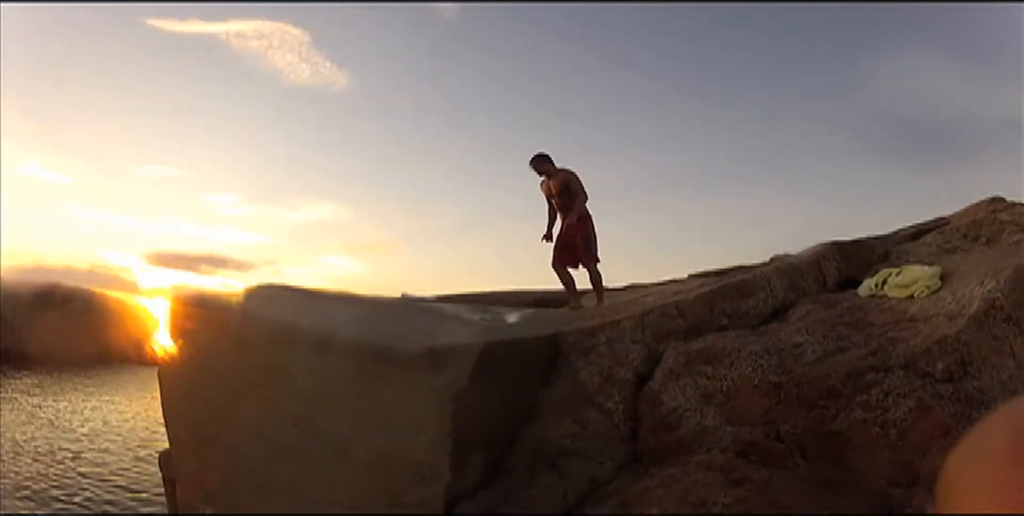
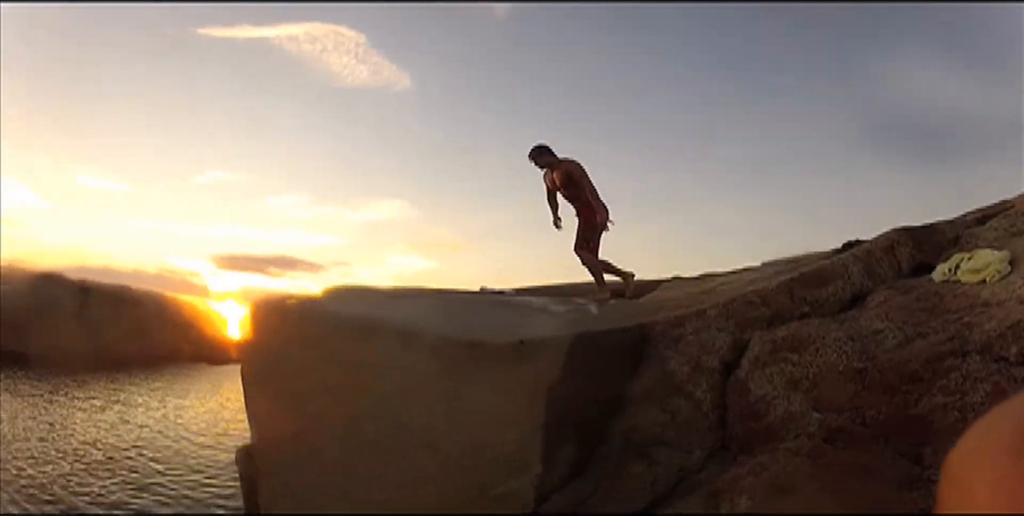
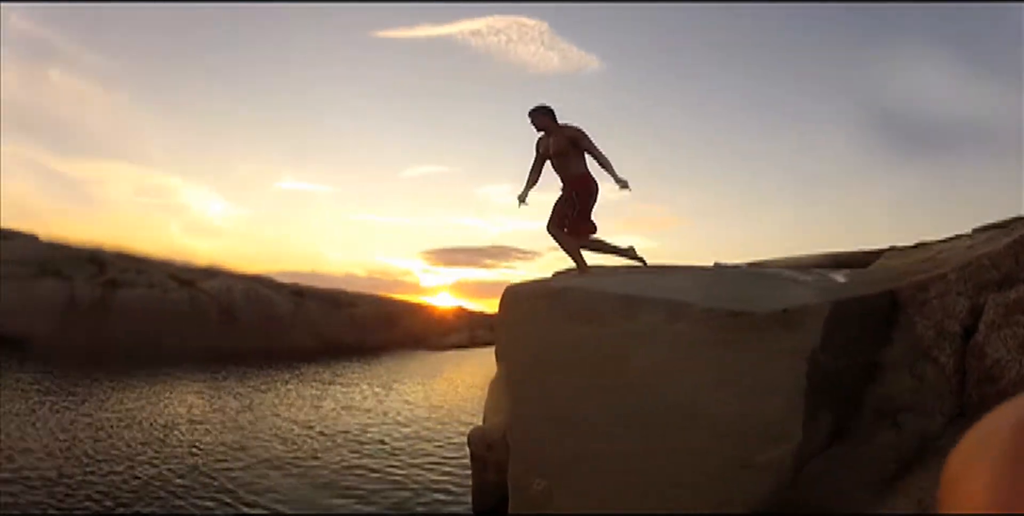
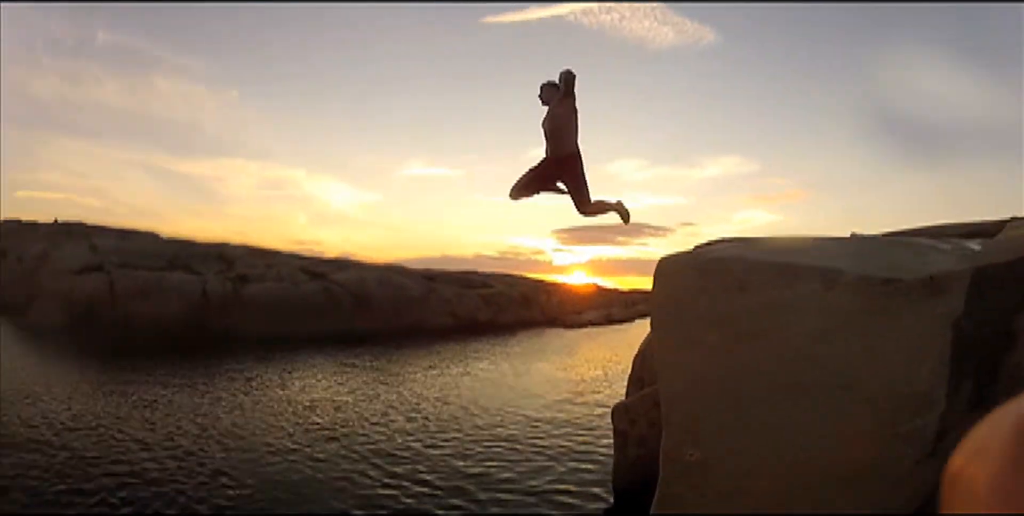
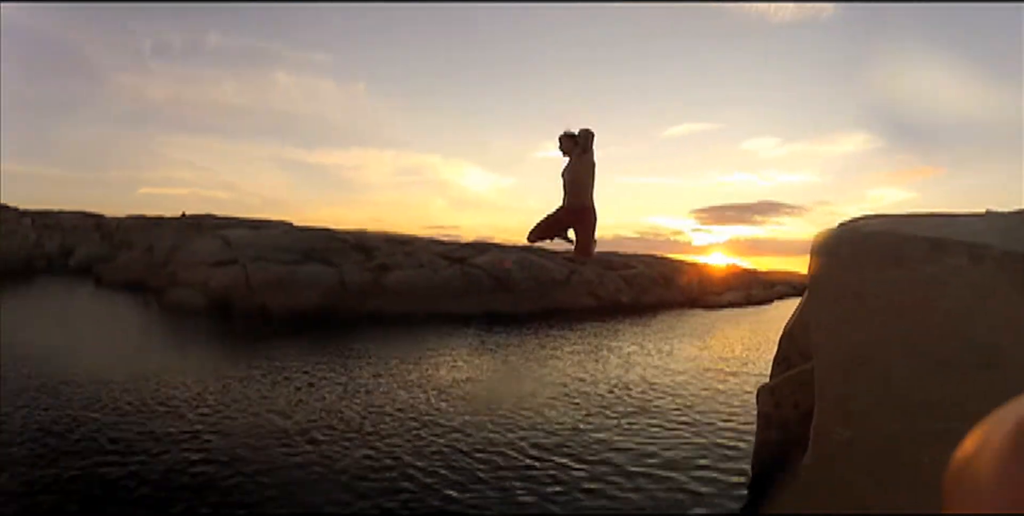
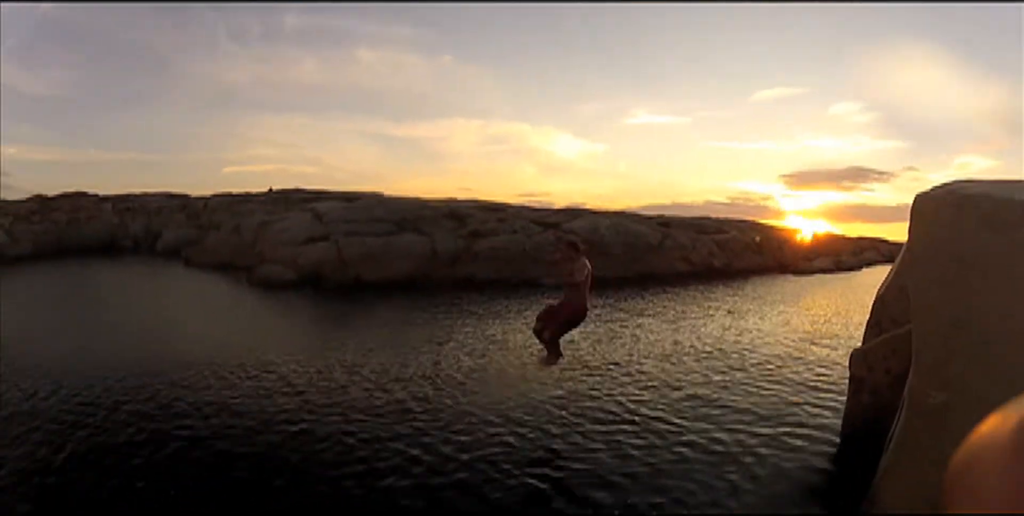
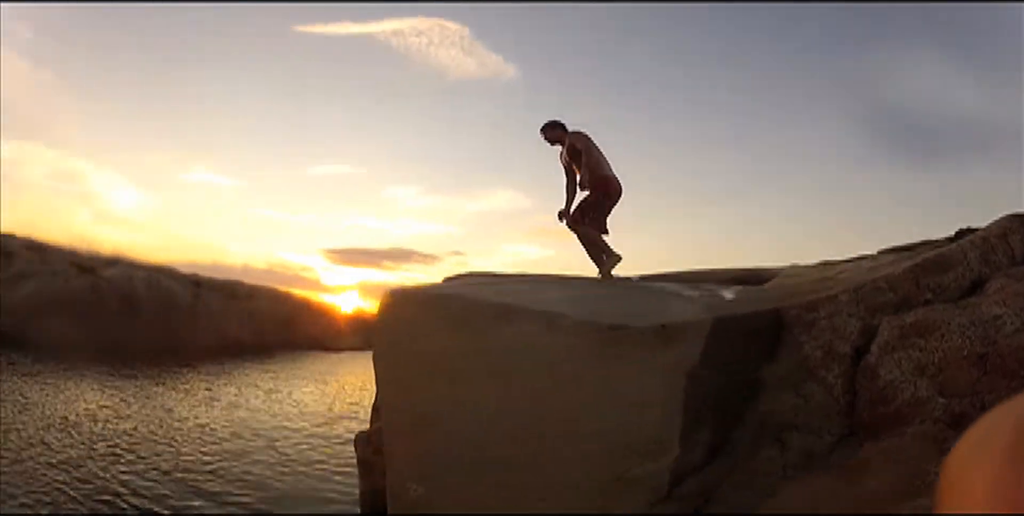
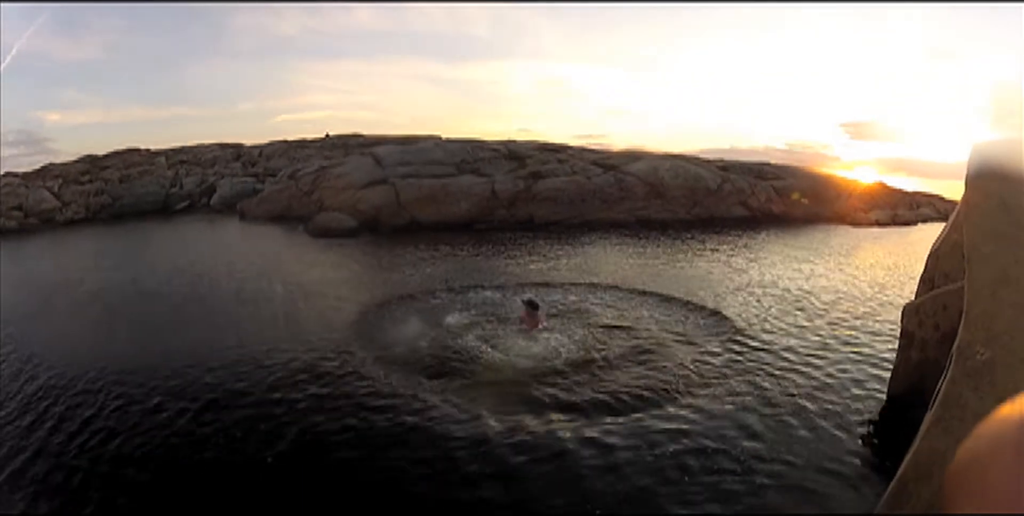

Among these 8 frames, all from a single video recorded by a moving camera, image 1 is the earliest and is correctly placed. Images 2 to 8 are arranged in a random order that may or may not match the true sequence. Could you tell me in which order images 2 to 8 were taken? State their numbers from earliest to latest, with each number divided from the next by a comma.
2, 7, 3, 4, 5, 6, 8
